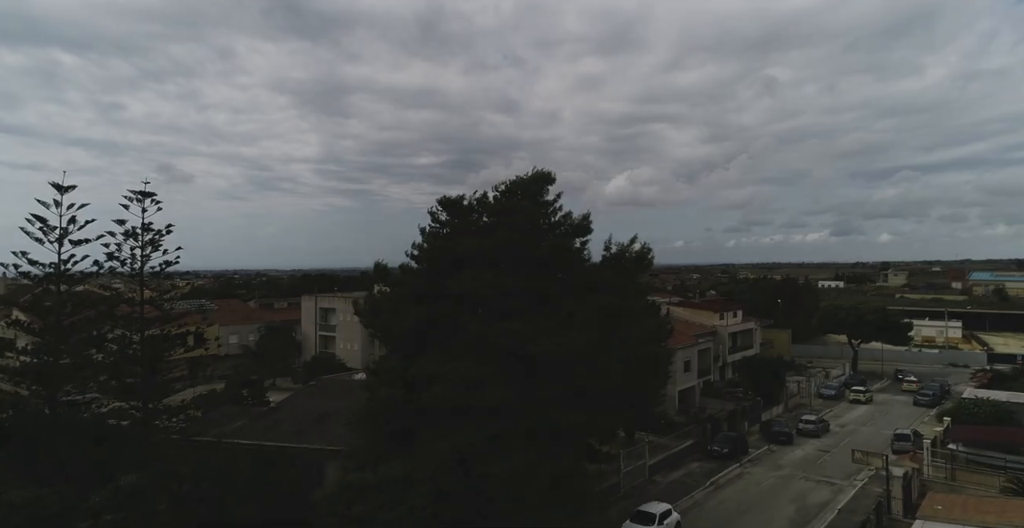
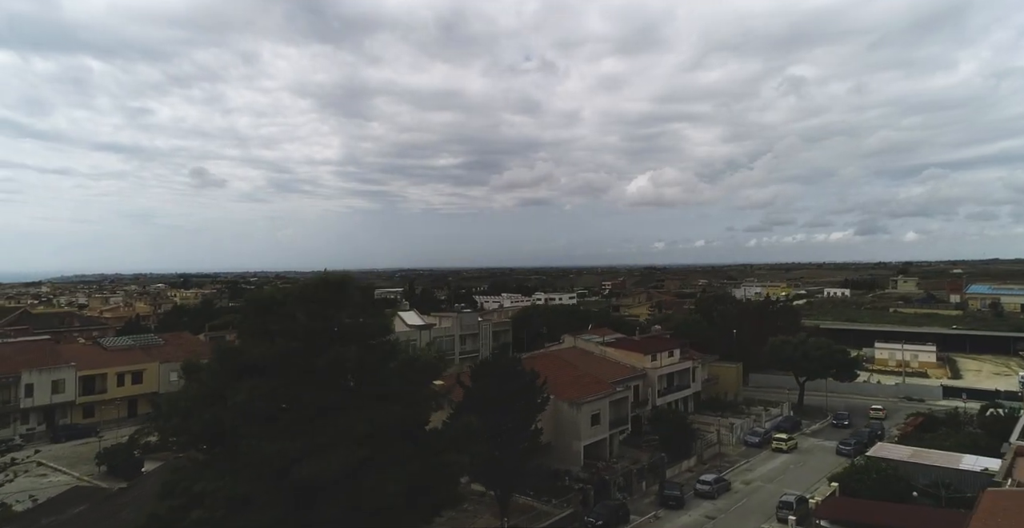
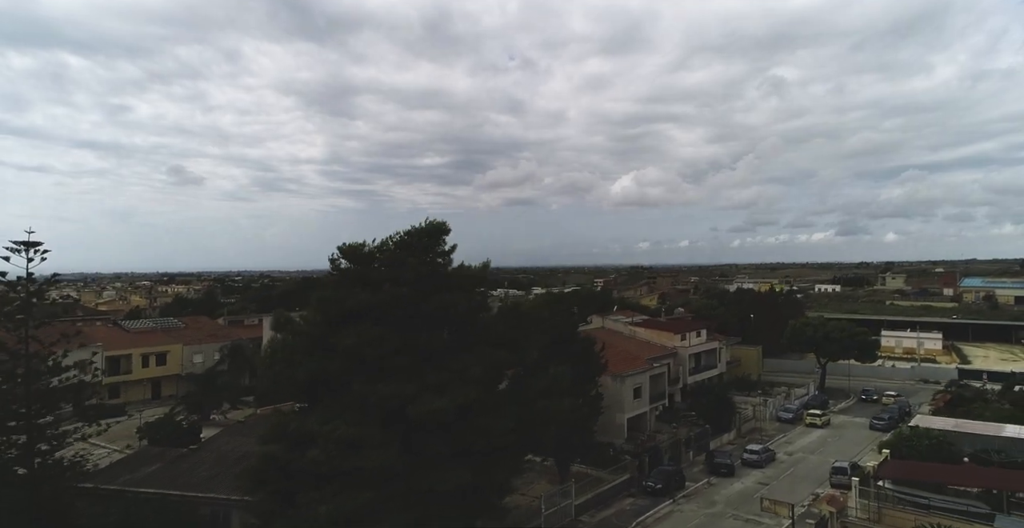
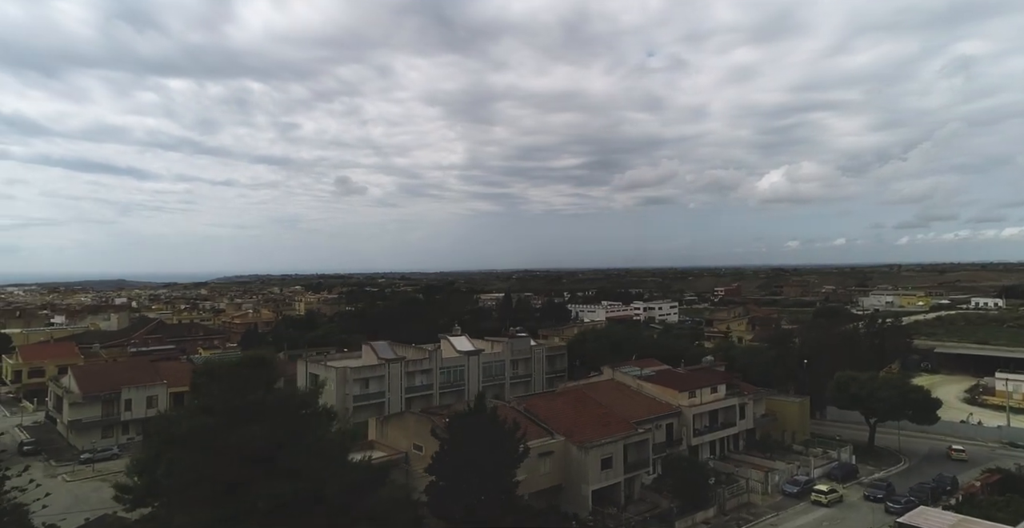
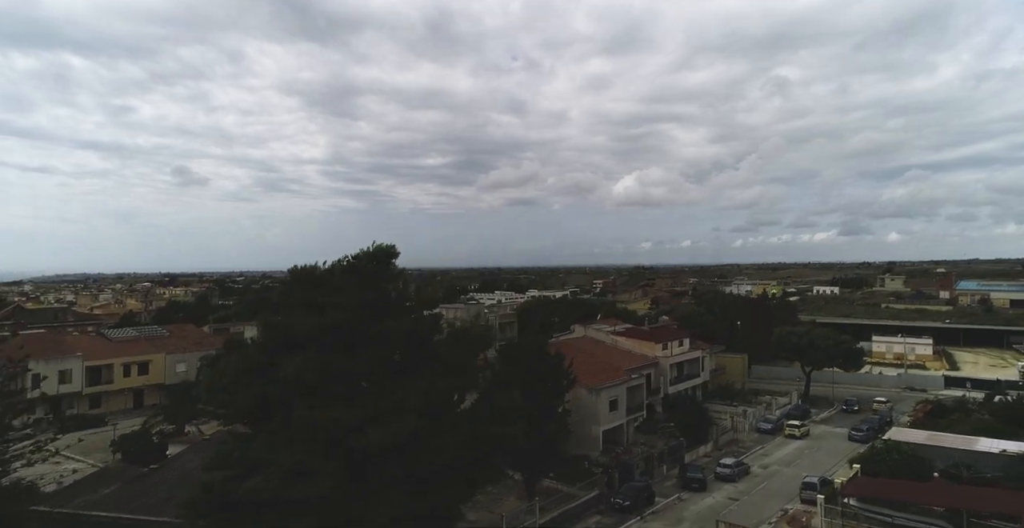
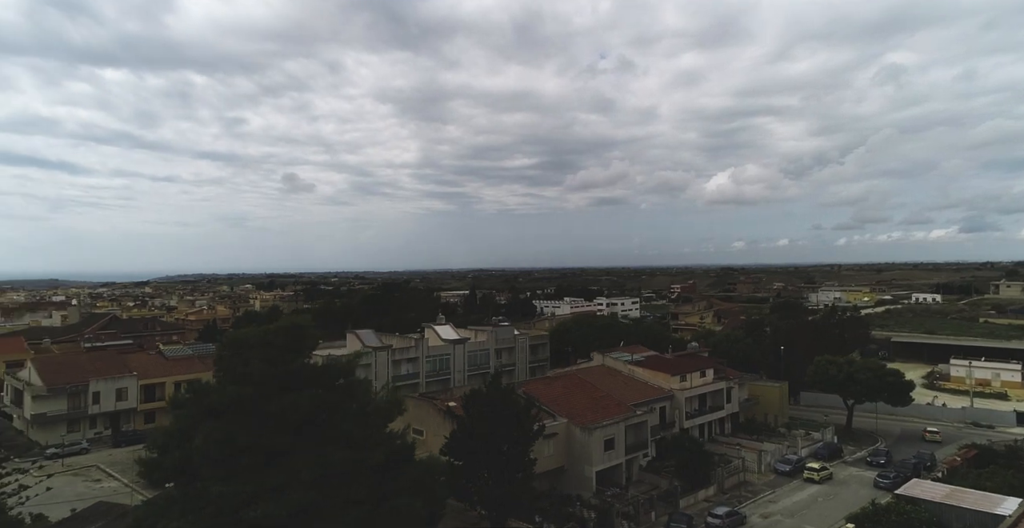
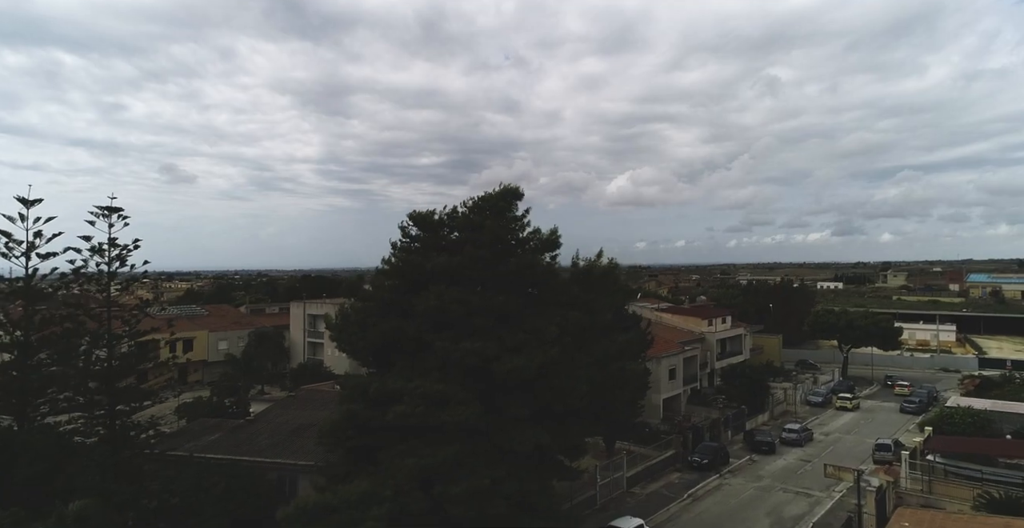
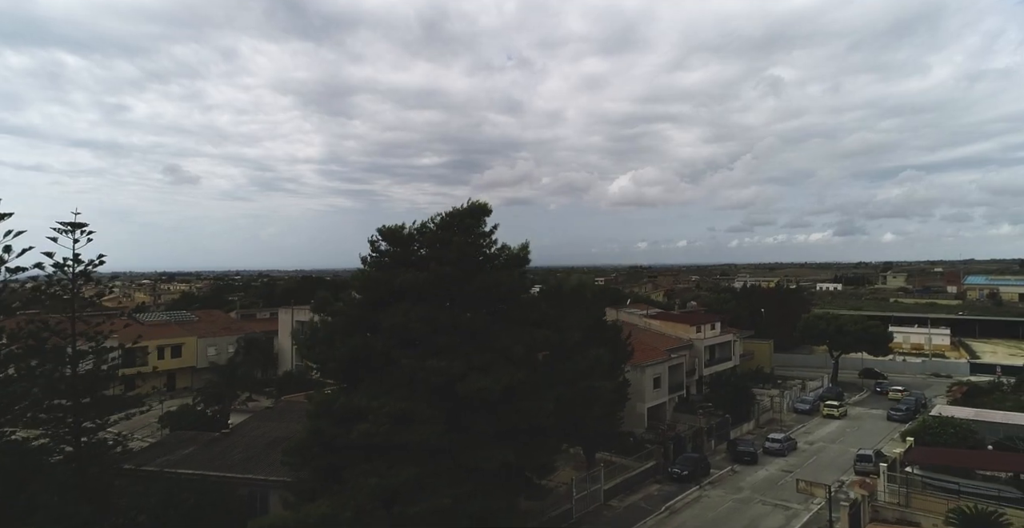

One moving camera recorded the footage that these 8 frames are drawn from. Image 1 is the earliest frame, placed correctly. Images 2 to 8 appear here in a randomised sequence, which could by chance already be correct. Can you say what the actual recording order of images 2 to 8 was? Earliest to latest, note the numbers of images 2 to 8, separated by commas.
7, 8, 3, 5, 2, 6, 4
